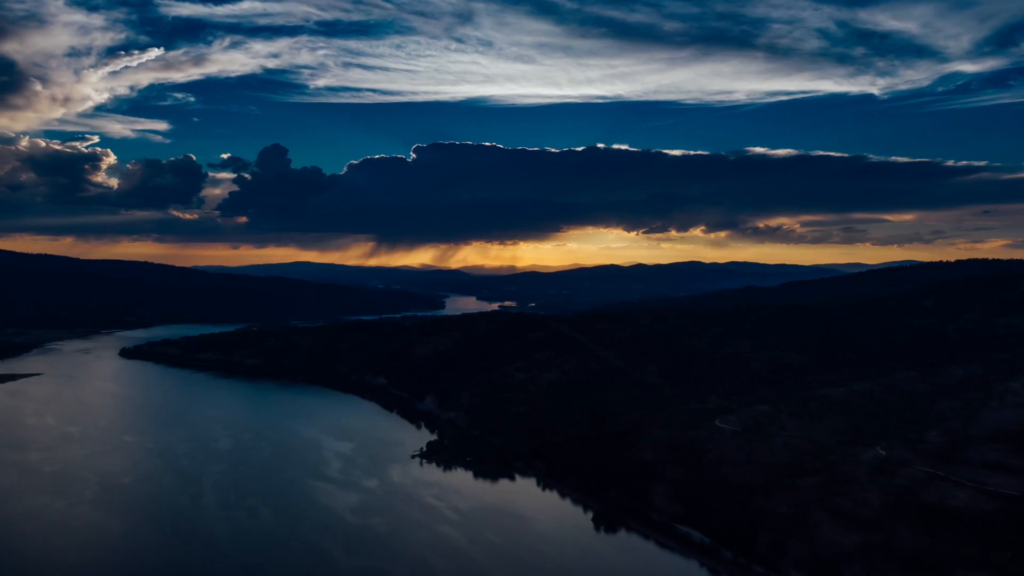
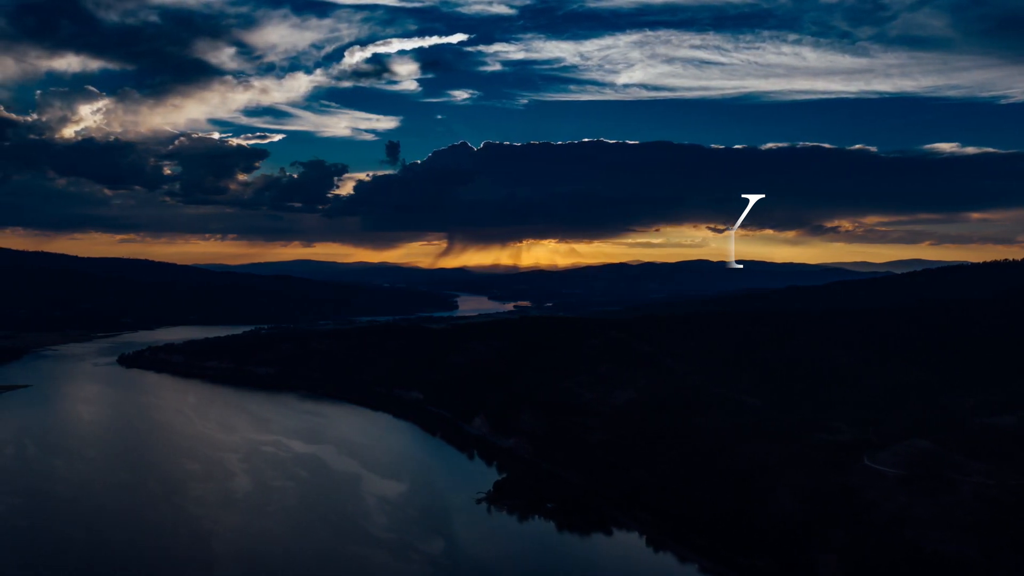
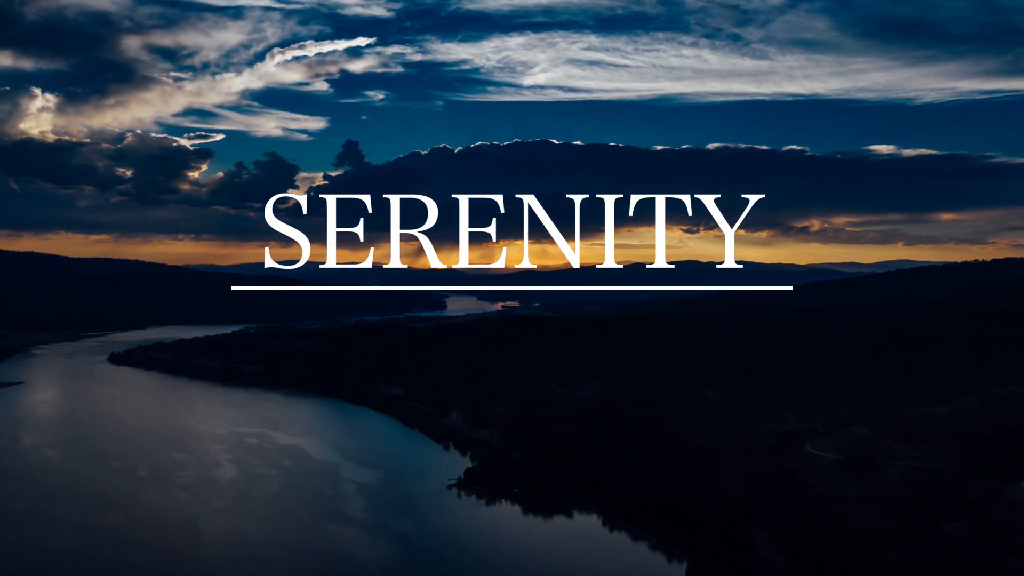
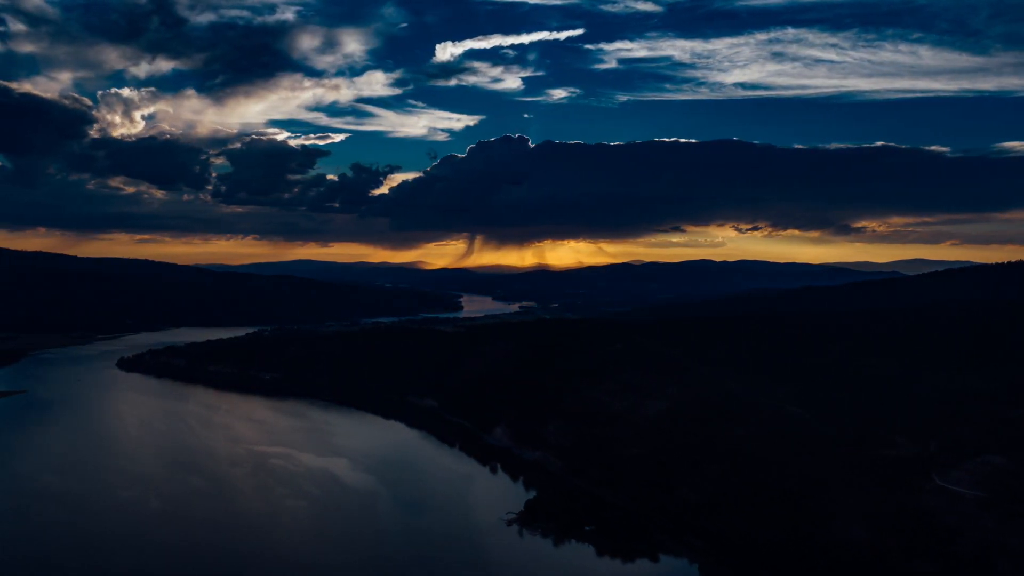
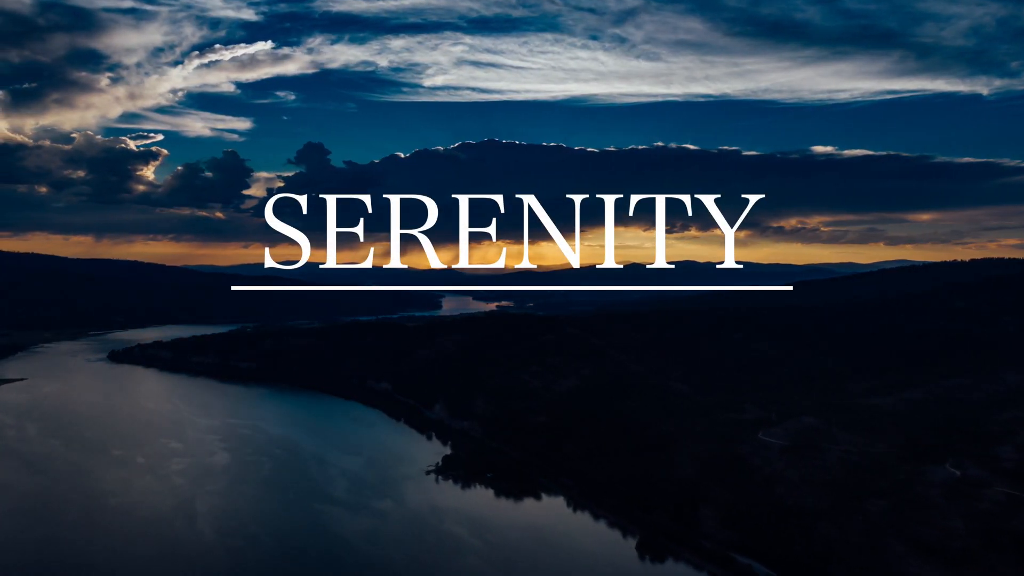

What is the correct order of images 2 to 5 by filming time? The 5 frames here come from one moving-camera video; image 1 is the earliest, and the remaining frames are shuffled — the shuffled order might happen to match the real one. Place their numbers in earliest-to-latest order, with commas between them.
5, 3, 2, 4
